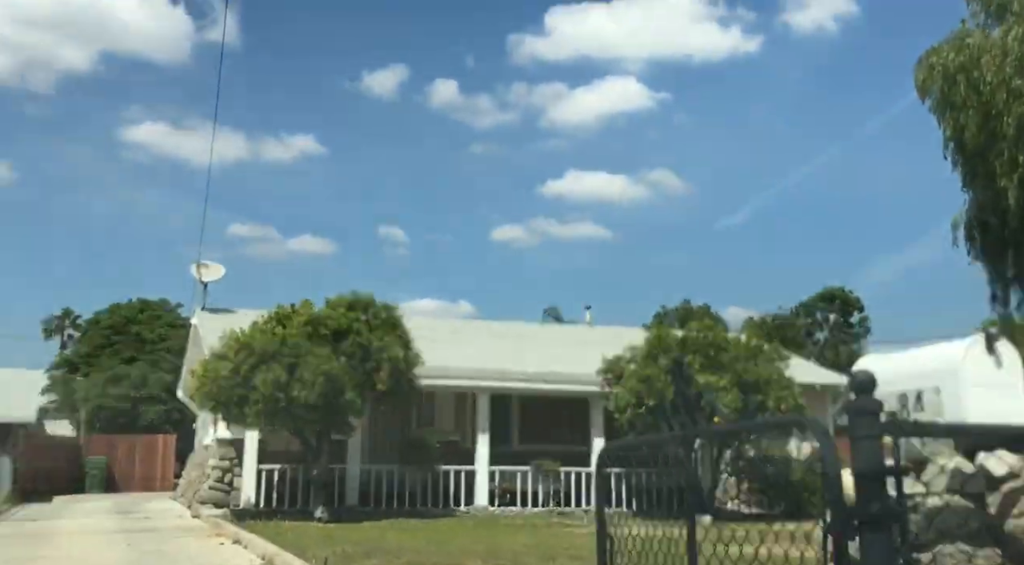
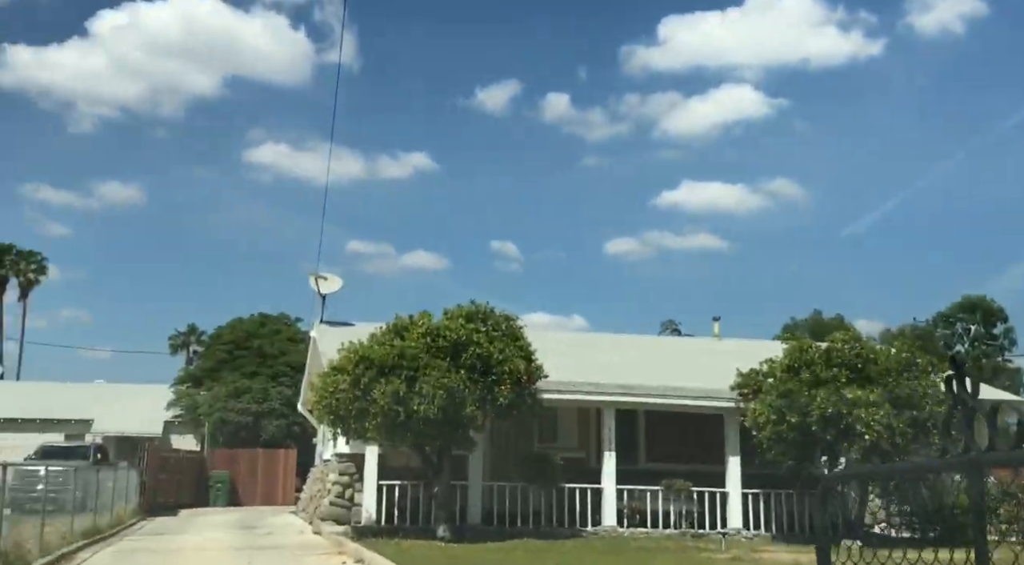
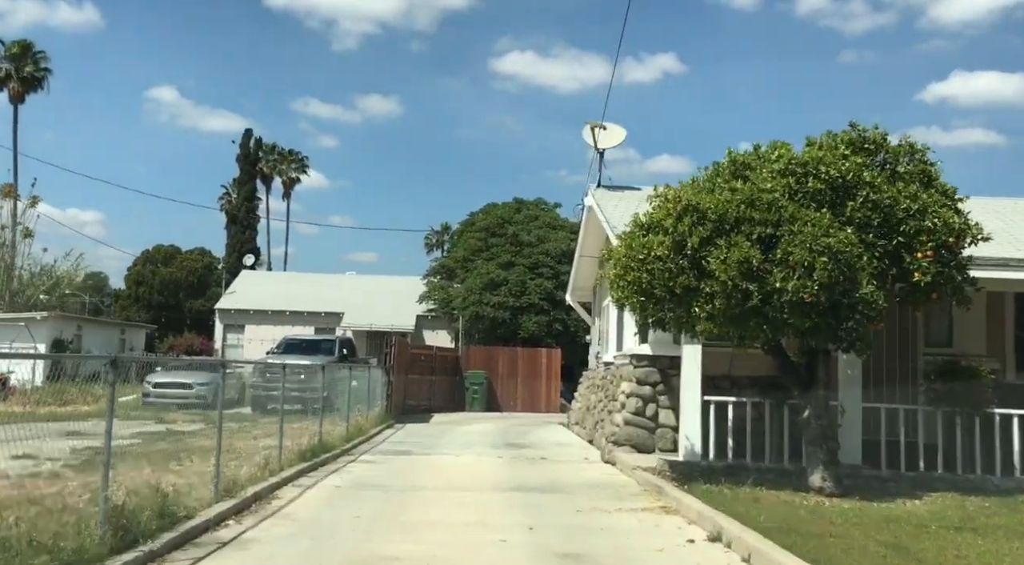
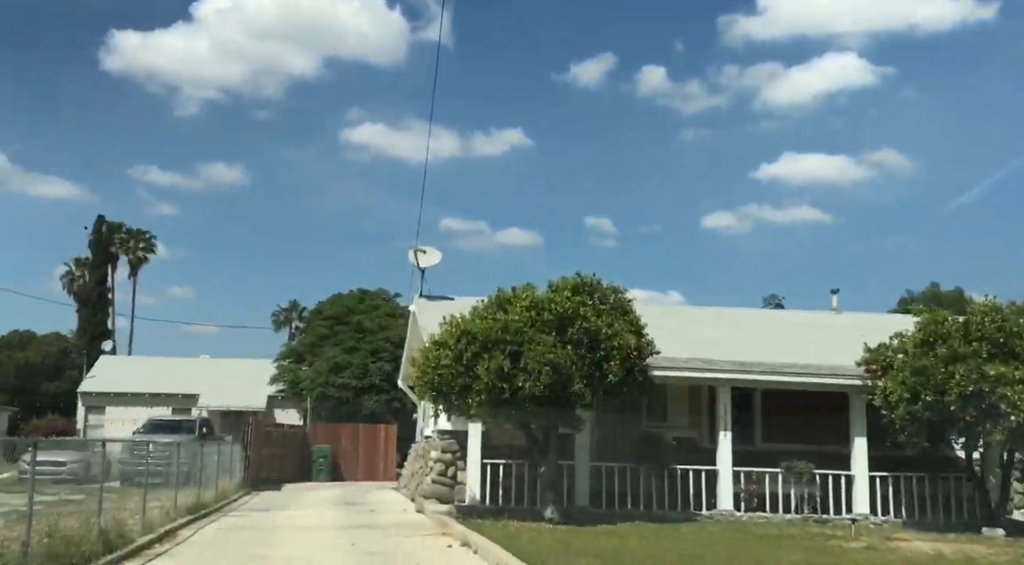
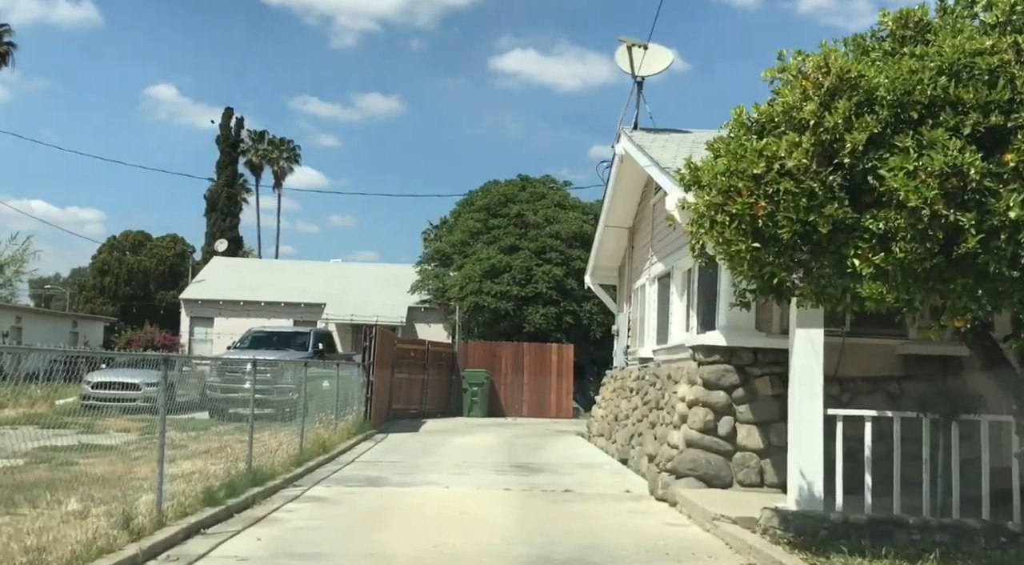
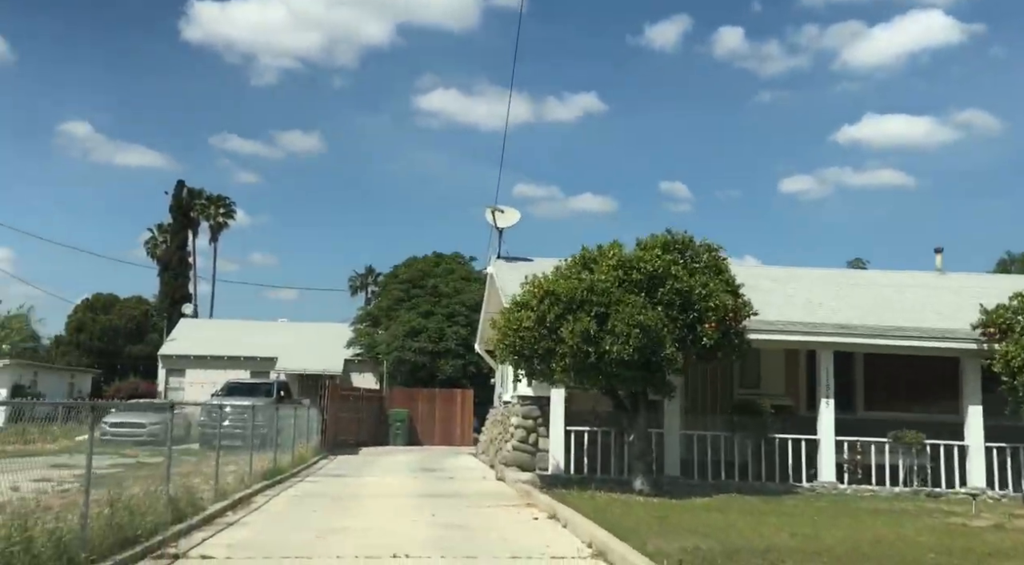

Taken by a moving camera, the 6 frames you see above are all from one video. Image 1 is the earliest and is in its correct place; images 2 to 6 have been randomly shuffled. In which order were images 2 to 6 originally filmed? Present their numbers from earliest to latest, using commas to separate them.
2, 4, 6, 3, 5
